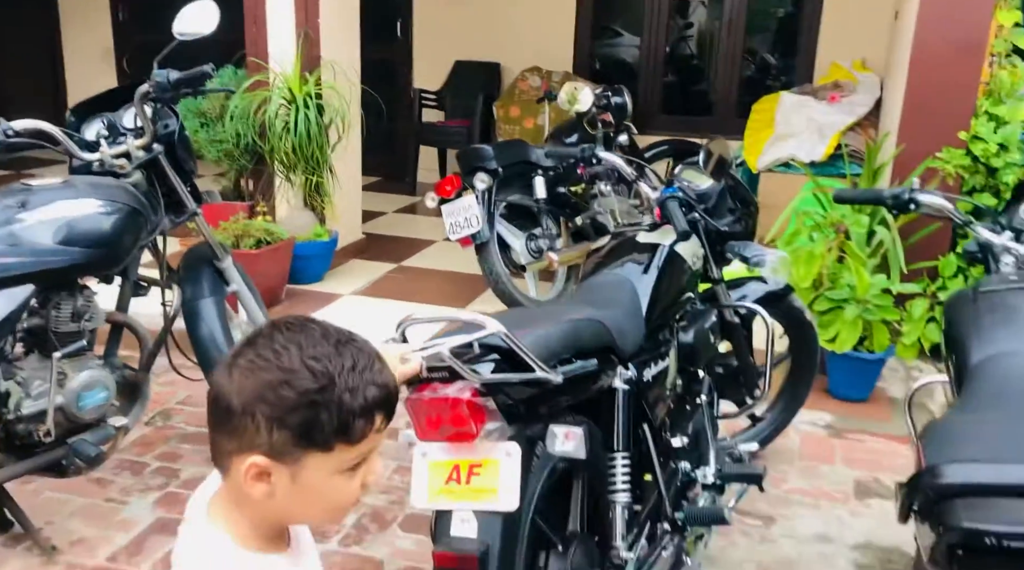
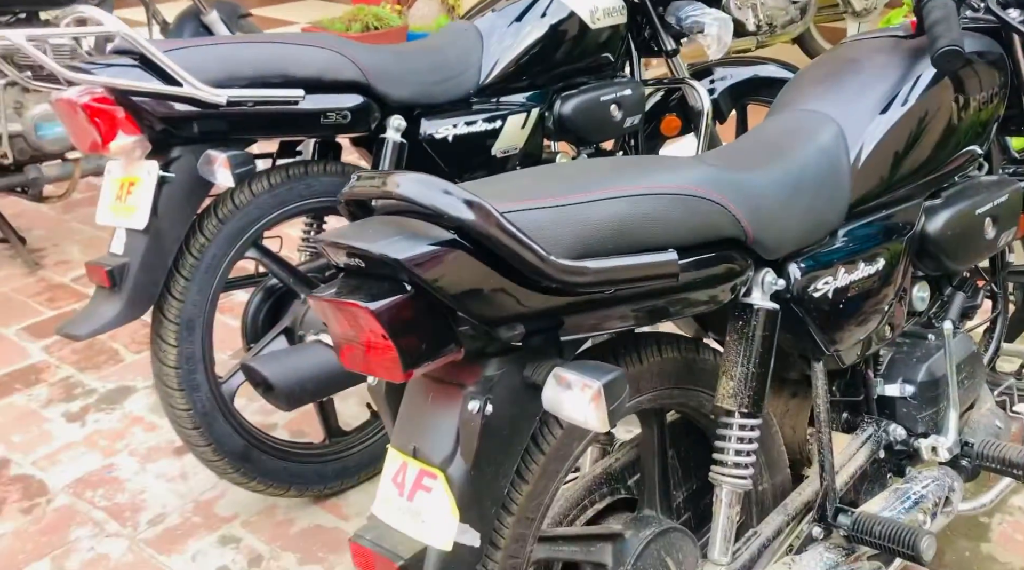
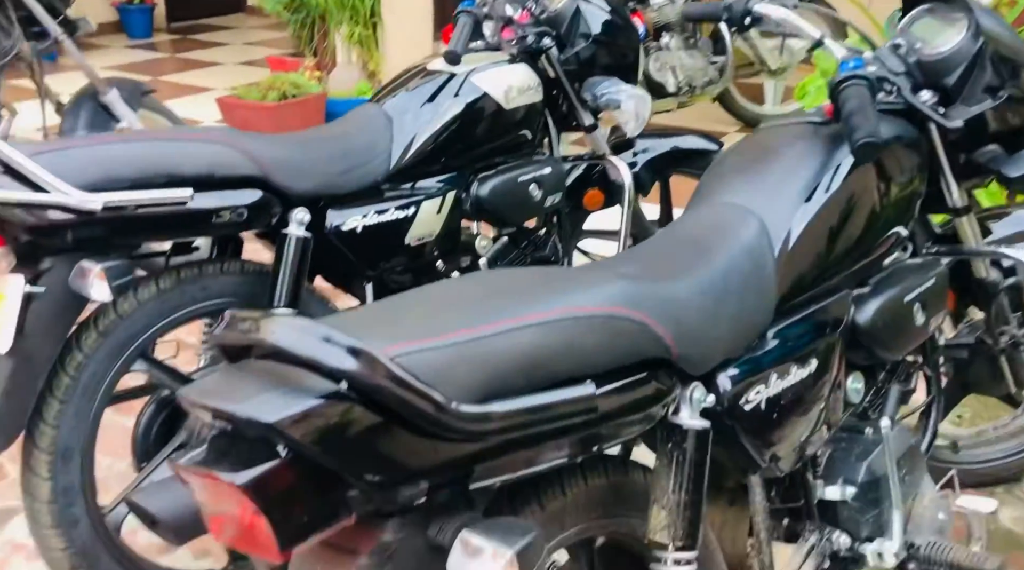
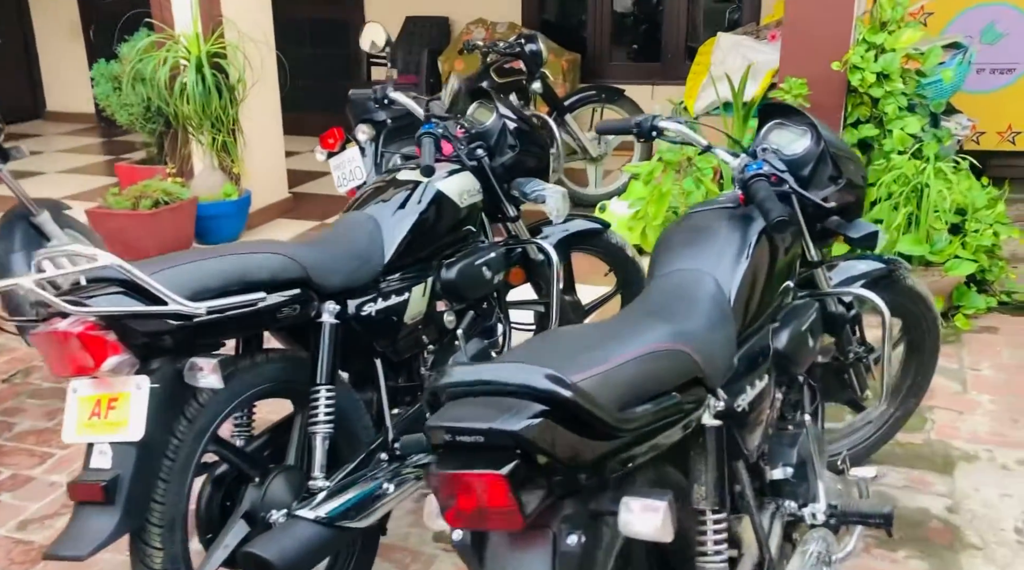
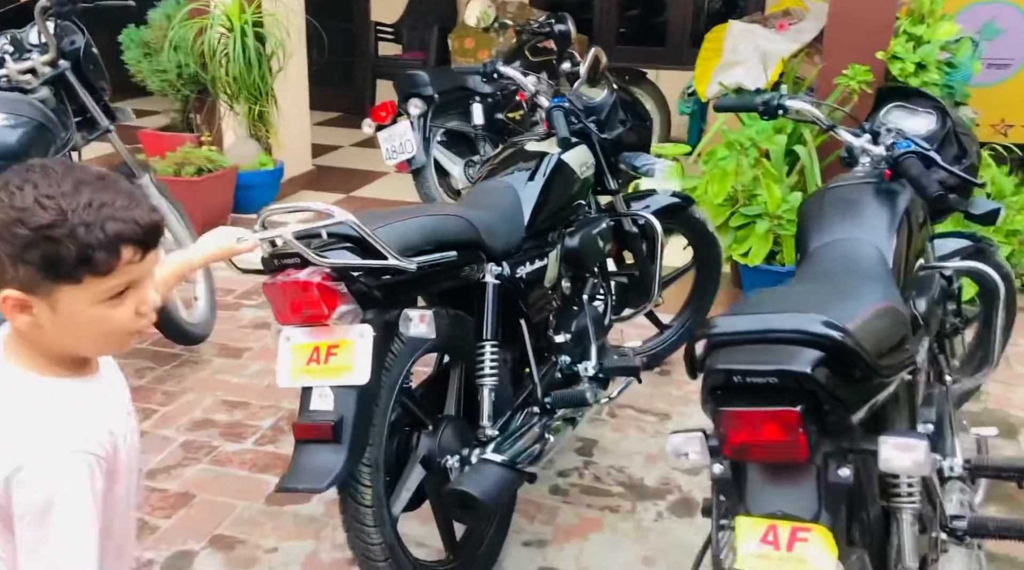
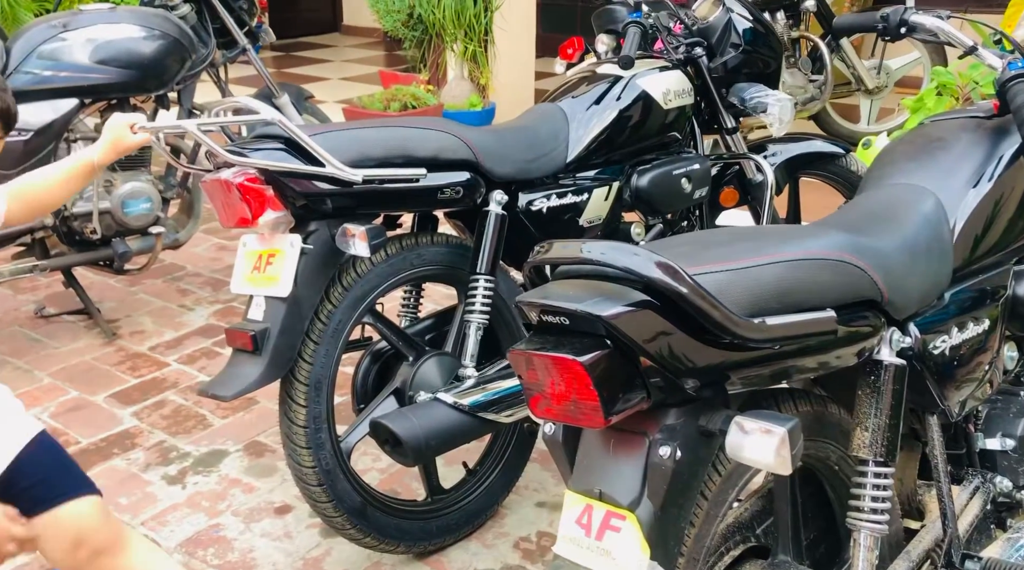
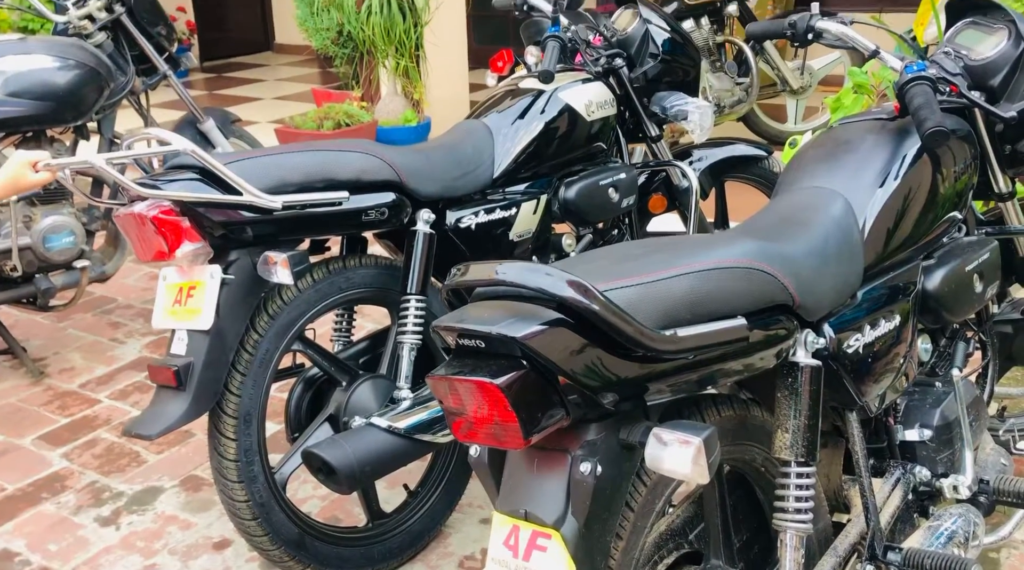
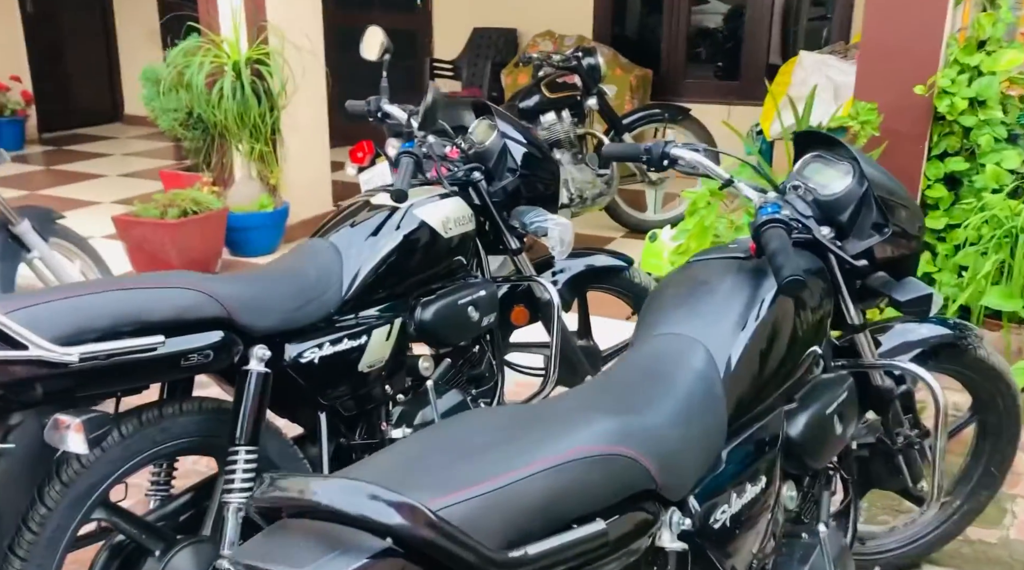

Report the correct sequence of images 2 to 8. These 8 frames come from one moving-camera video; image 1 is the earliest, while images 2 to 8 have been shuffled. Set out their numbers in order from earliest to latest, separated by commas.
5, 4, 8, 3, 2, 6, 7
